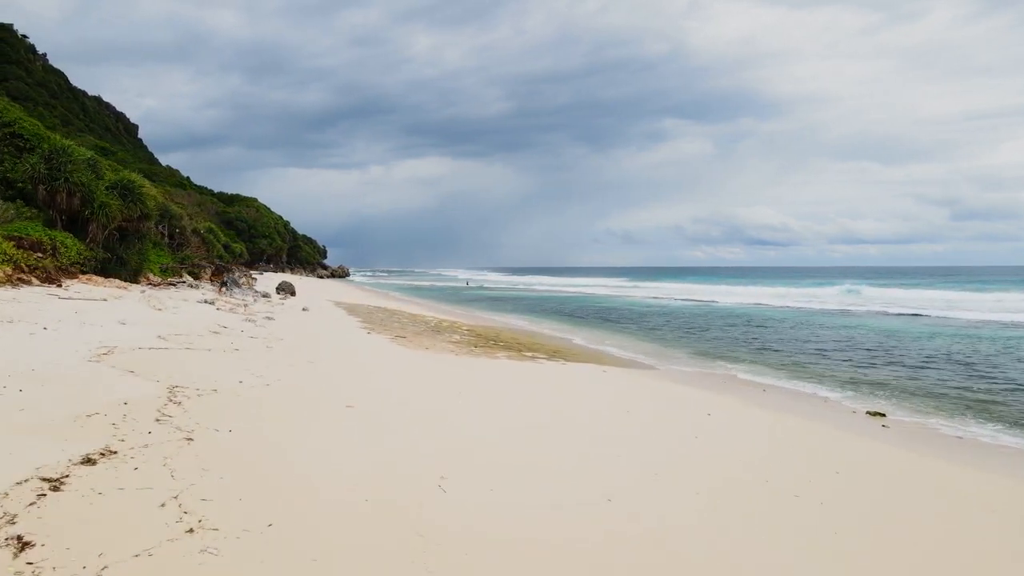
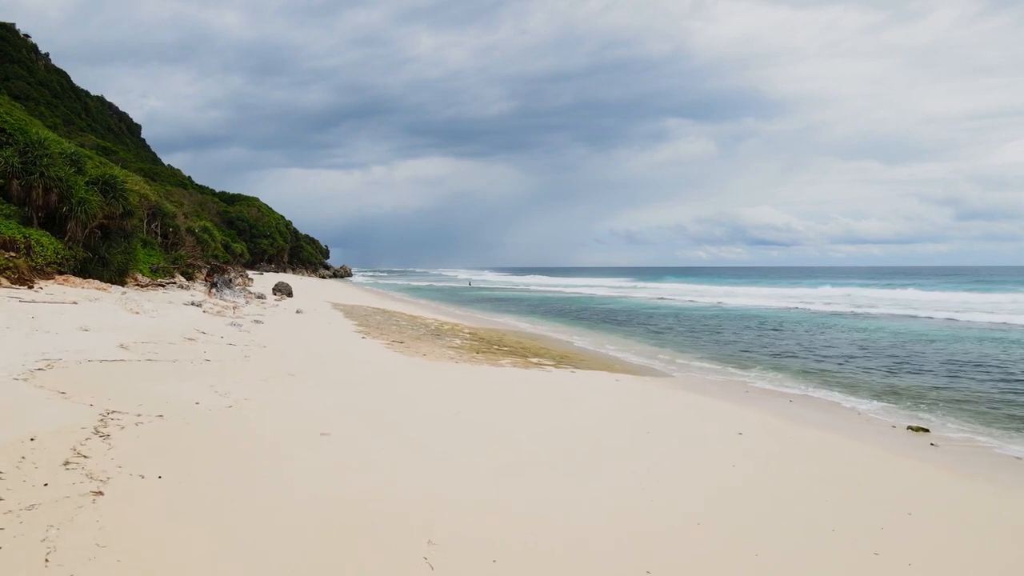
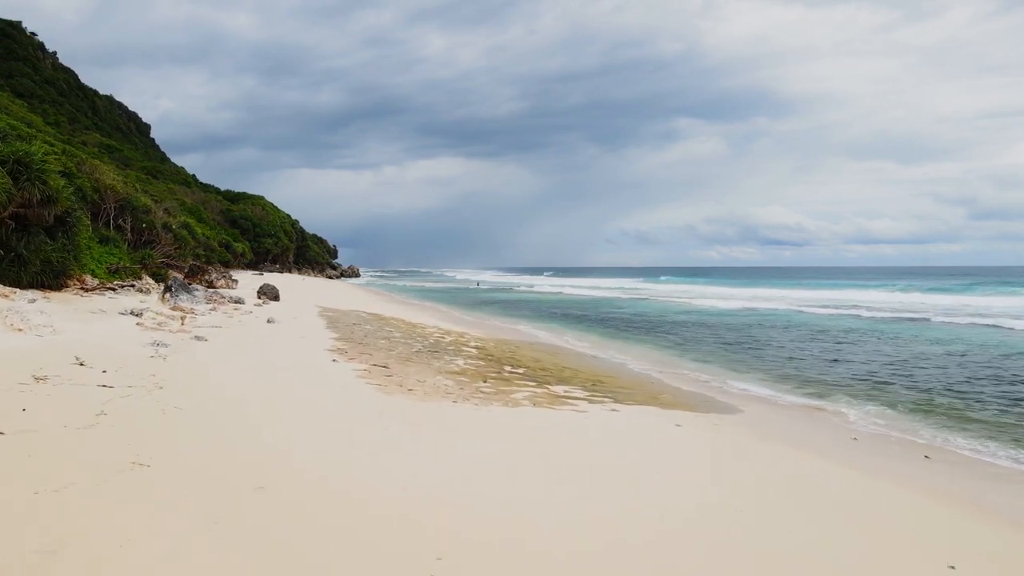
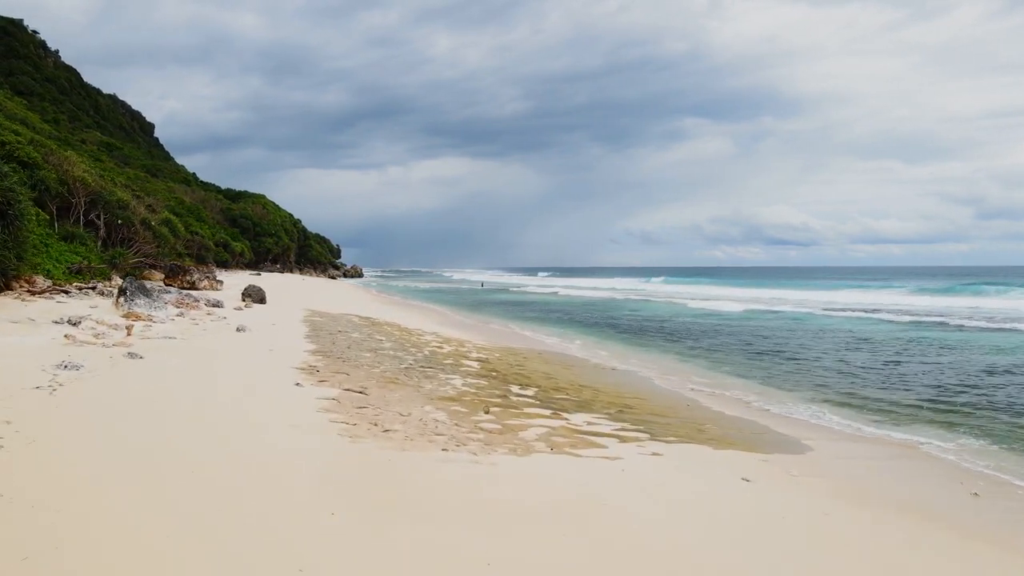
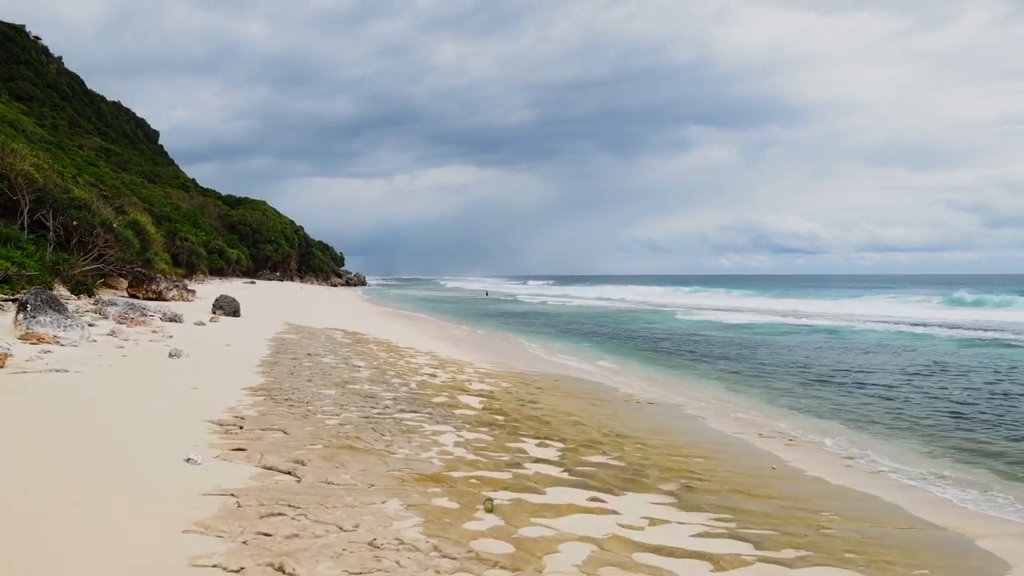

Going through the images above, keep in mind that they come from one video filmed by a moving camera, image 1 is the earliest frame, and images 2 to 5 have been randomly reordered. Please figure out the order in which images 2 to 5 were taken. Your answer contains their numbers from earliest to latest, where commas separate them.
2, 3, 4, 5
